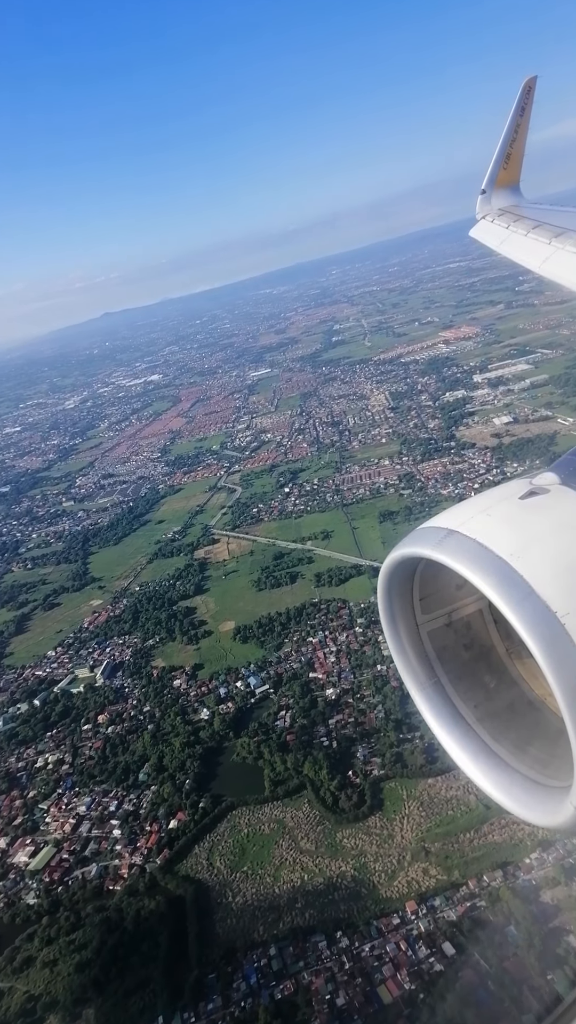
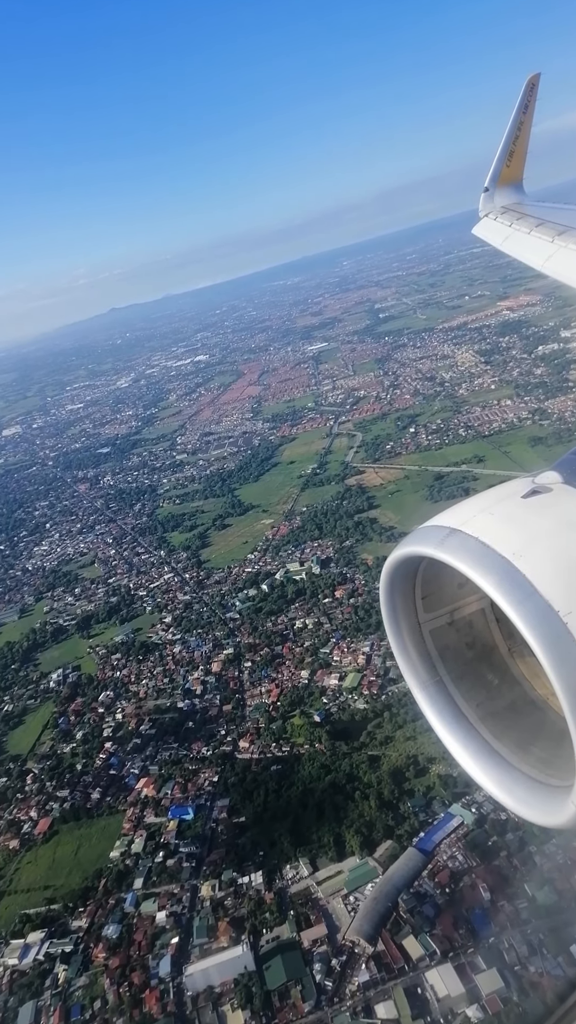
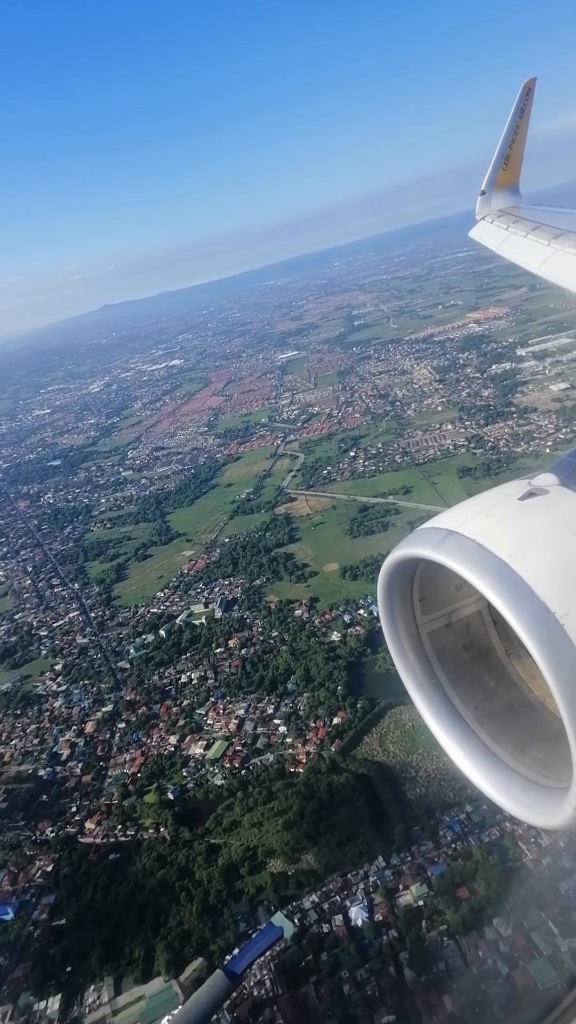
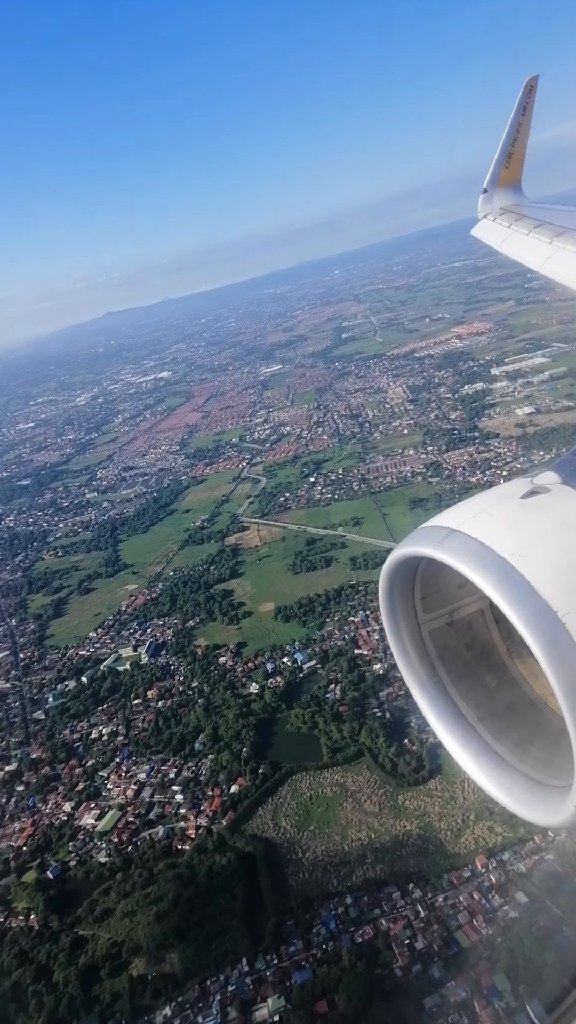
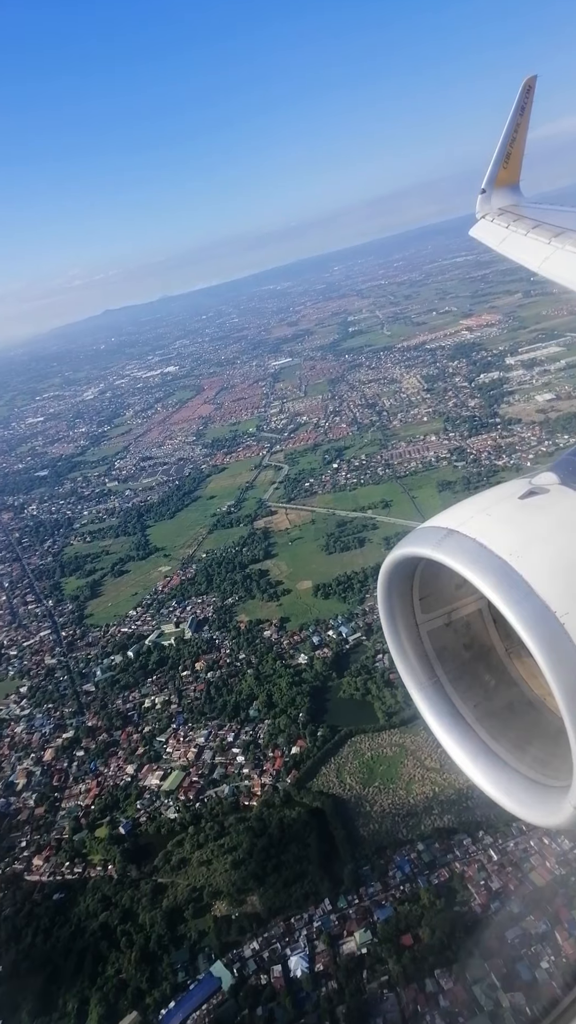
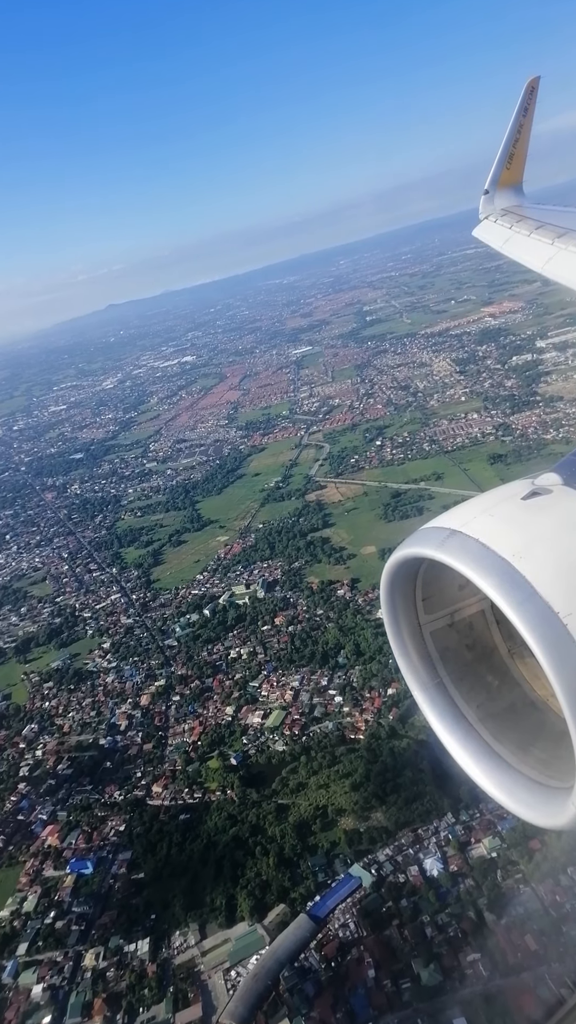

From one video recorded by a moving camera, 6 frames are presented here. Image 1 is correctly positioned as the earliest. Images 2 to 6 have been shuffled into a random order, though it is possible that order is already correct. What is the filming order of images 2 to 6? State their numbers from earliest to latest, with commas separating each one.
4, 5, 3, 6, 2
